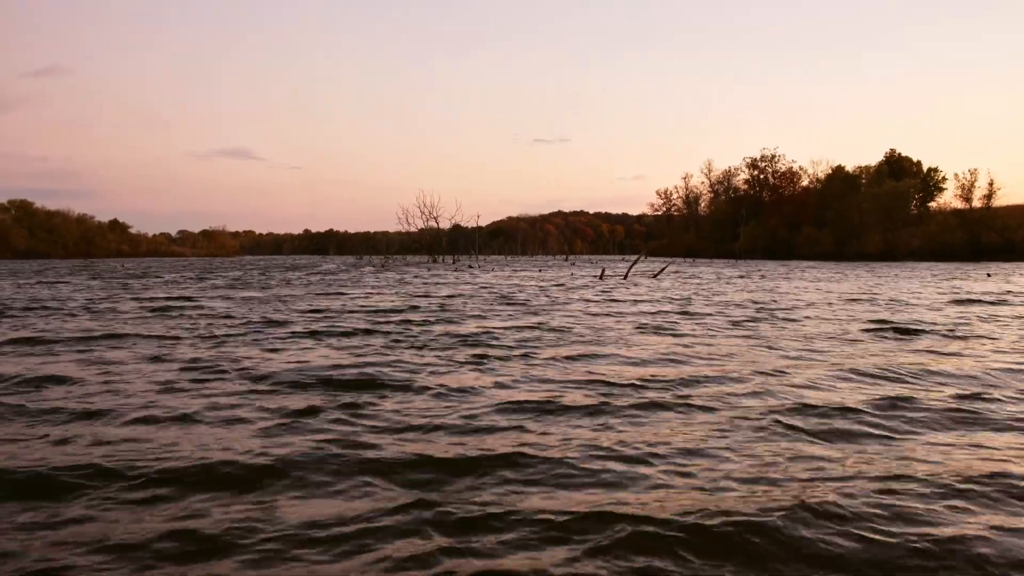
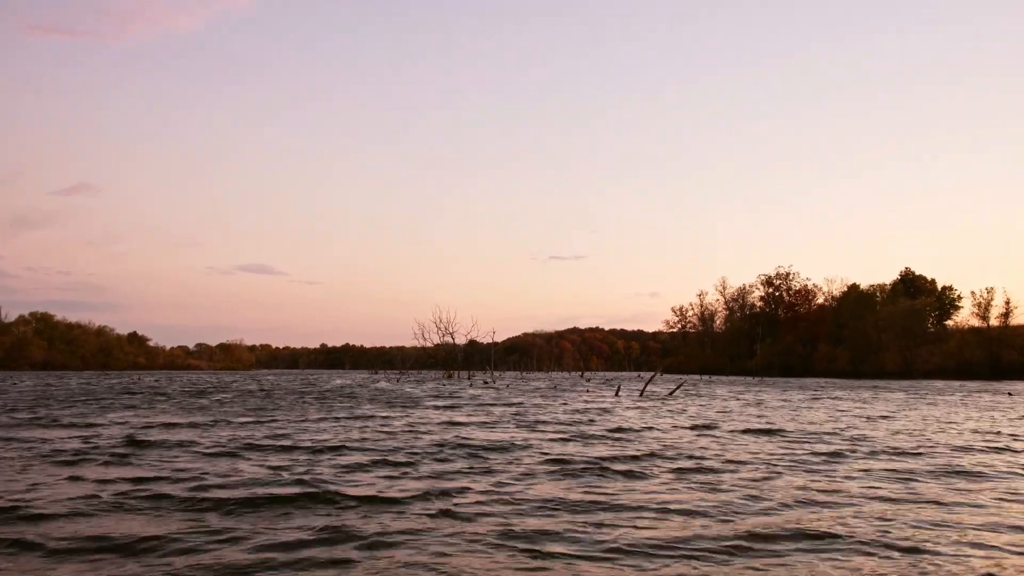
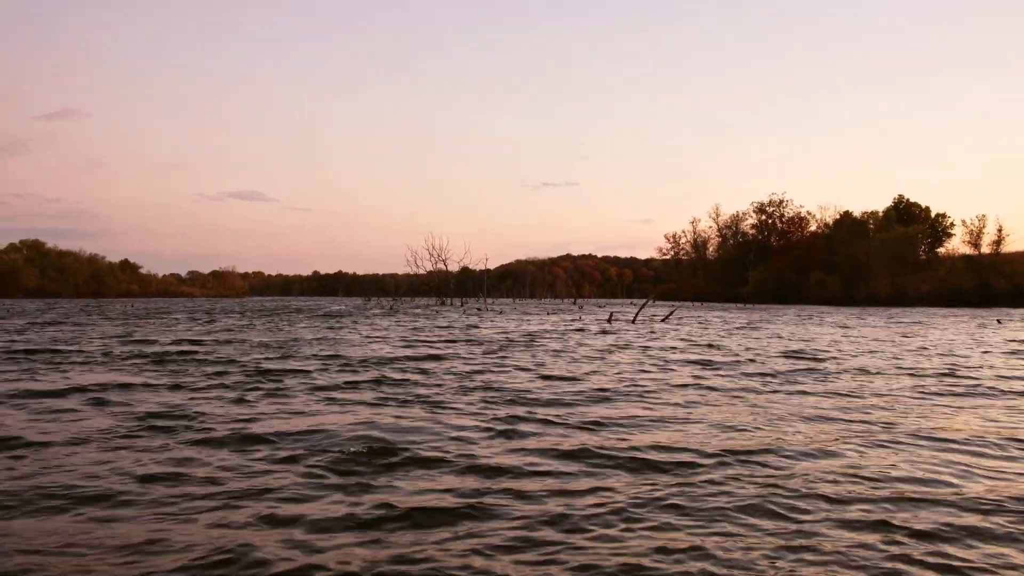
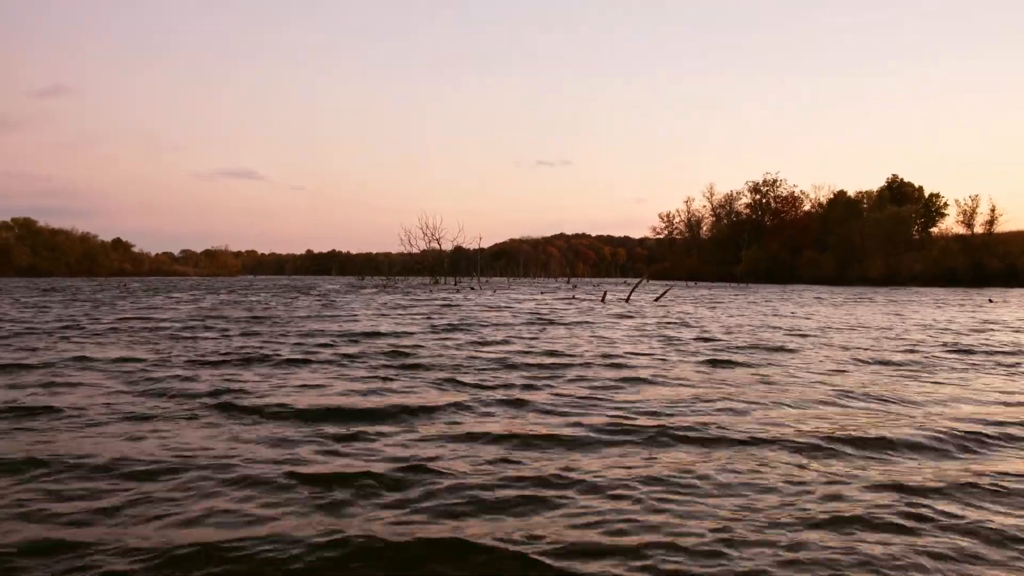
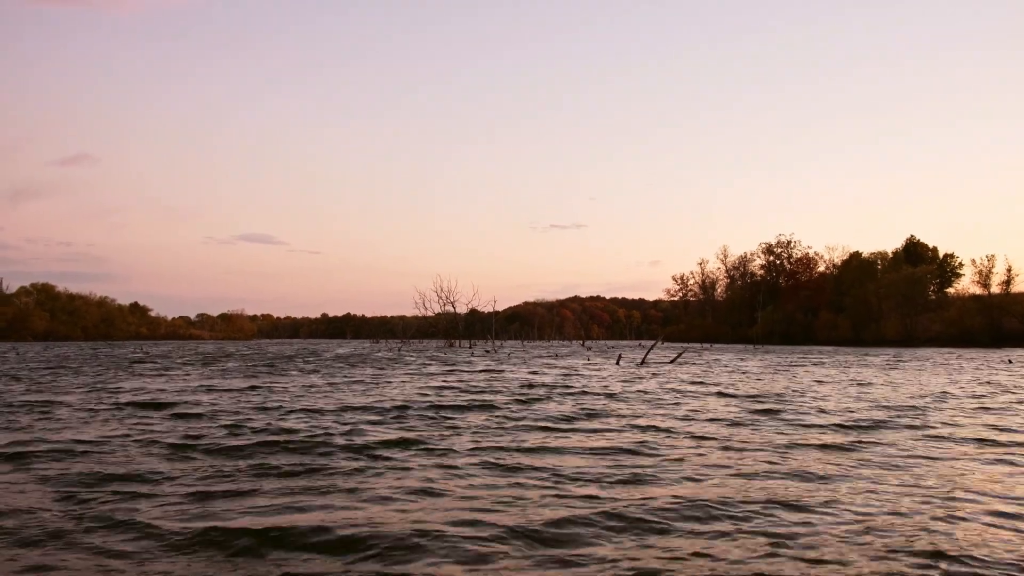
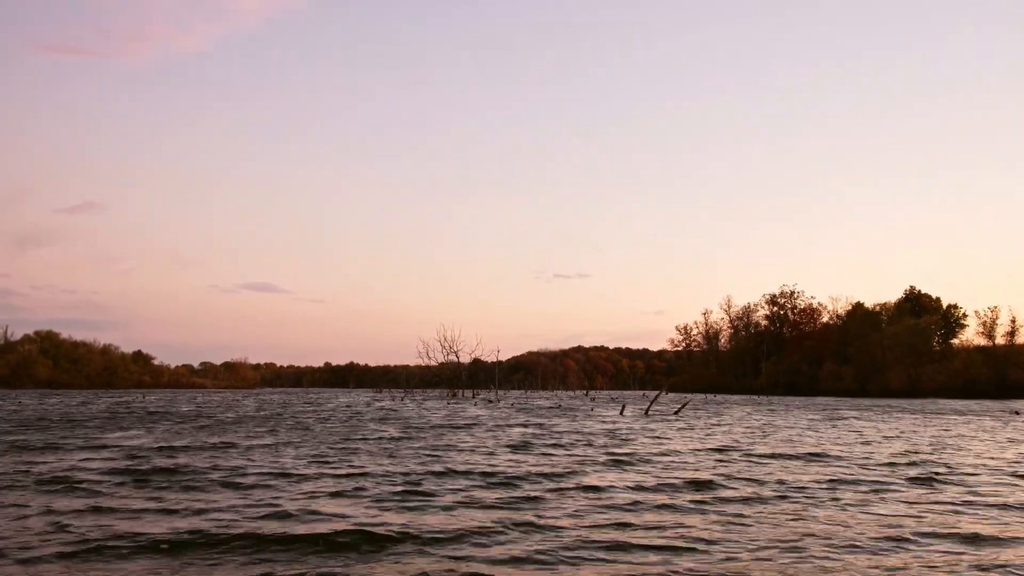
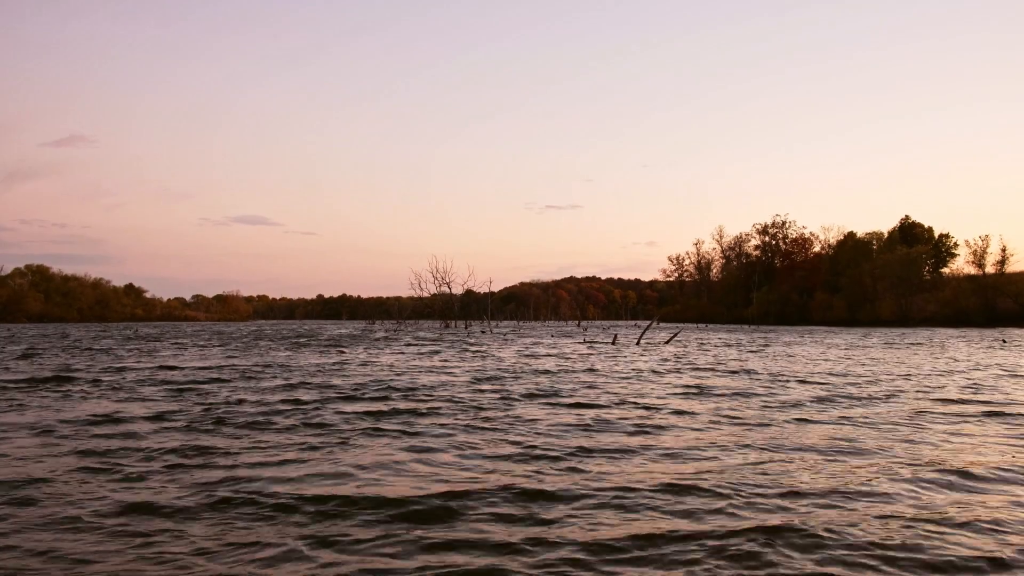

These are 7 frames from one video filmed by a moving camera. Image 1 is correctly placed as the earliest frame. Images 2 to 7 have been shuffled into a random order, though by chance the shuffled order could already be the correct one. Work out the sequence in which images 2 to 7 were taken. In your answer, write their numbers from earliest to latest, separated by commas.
4, 3, 7, 5, 2, 6
